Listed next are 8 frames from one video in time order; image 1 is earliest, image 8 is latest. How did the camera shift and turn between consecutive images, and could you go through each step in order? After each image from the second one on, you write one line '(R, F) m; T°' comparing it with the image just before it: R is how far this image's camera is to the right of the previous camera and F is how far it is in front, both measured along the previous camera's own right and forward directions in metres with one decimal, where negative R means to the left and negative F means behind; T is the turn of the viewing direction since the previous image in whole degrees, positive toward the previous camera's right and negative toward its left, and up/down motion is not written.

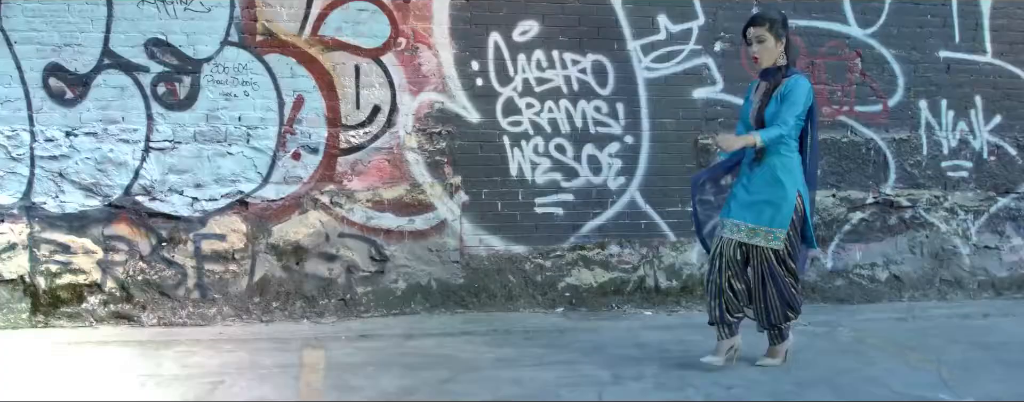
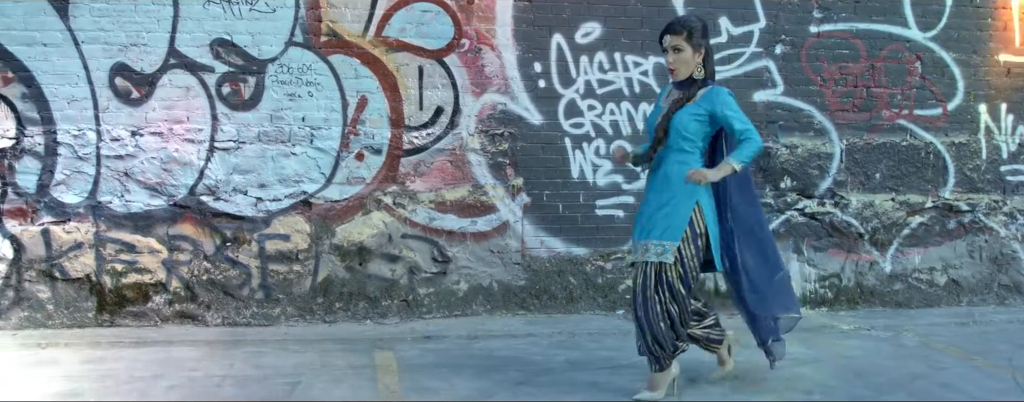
(-0.2, 0.0) m; -1°
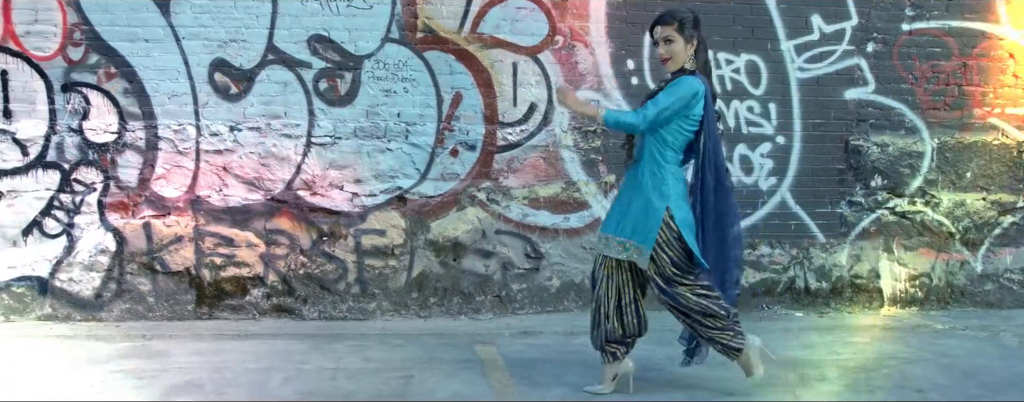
(-0.3, 0.0) m; -1°
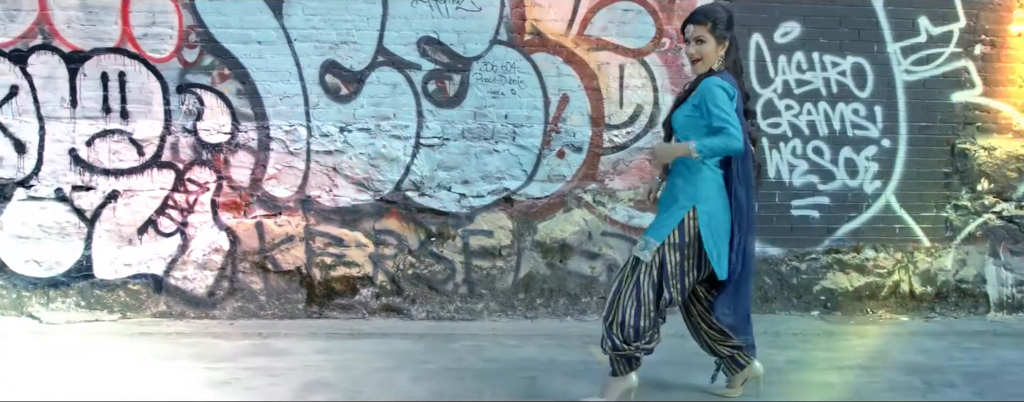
(-0.3, 0.0) m; -2°
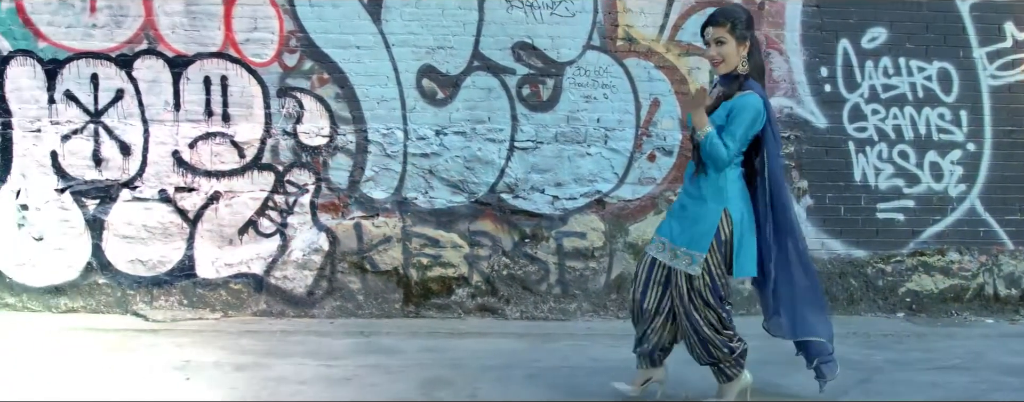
(-0.3, -0.1) m; -1°
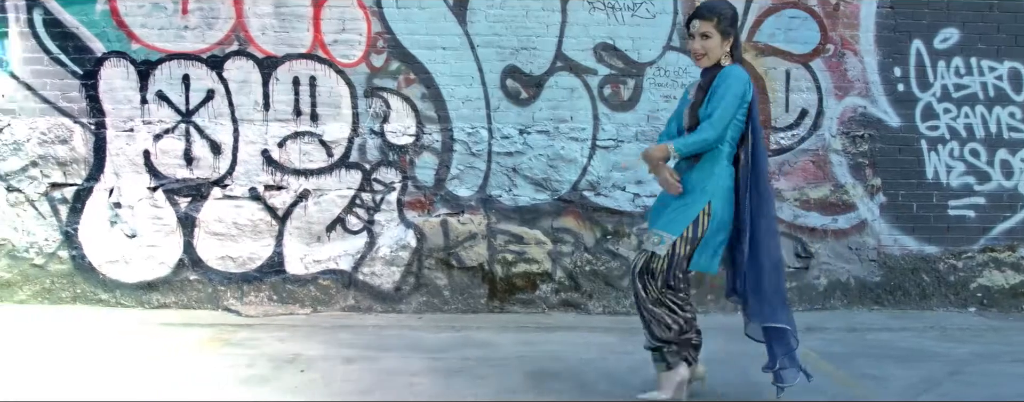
(-0.4, -0.1) m; 0°
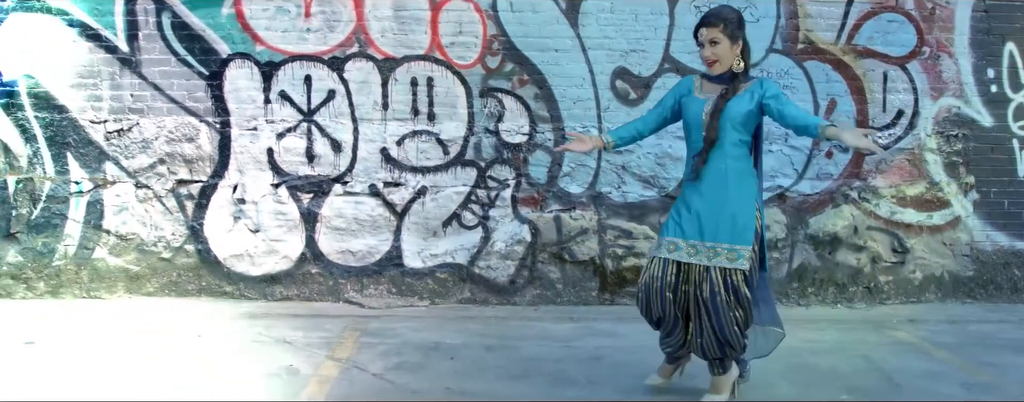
(-0.5, -0.2) m; 0°
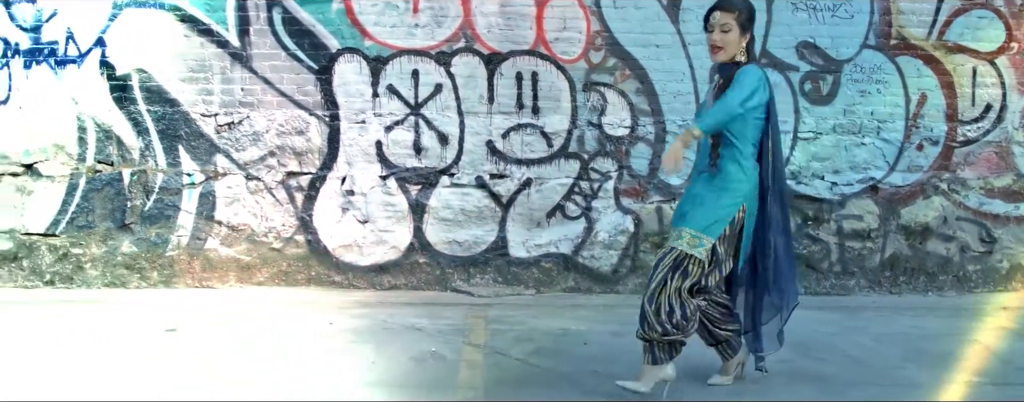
(-0.6, -0.1) m; +1°
